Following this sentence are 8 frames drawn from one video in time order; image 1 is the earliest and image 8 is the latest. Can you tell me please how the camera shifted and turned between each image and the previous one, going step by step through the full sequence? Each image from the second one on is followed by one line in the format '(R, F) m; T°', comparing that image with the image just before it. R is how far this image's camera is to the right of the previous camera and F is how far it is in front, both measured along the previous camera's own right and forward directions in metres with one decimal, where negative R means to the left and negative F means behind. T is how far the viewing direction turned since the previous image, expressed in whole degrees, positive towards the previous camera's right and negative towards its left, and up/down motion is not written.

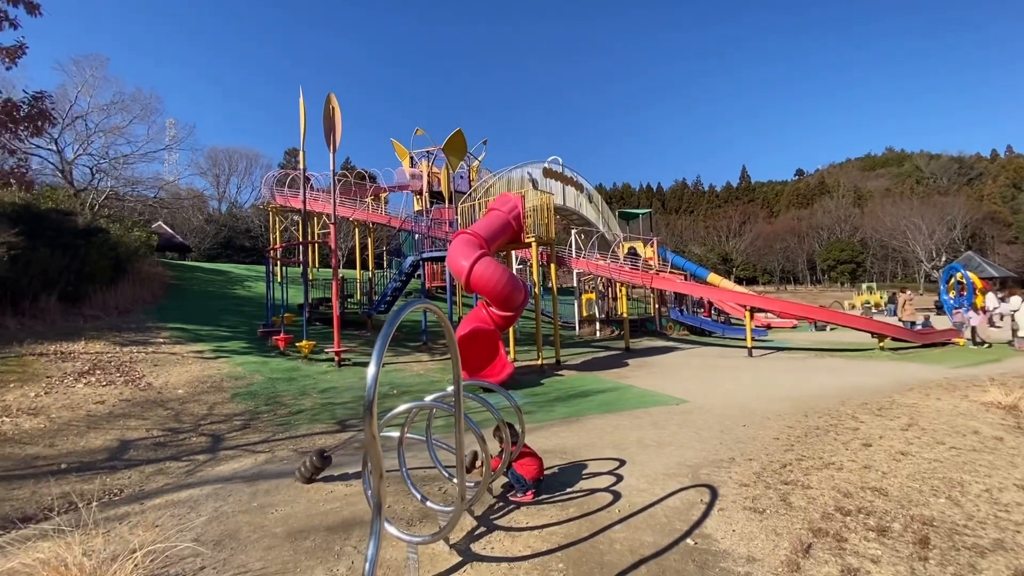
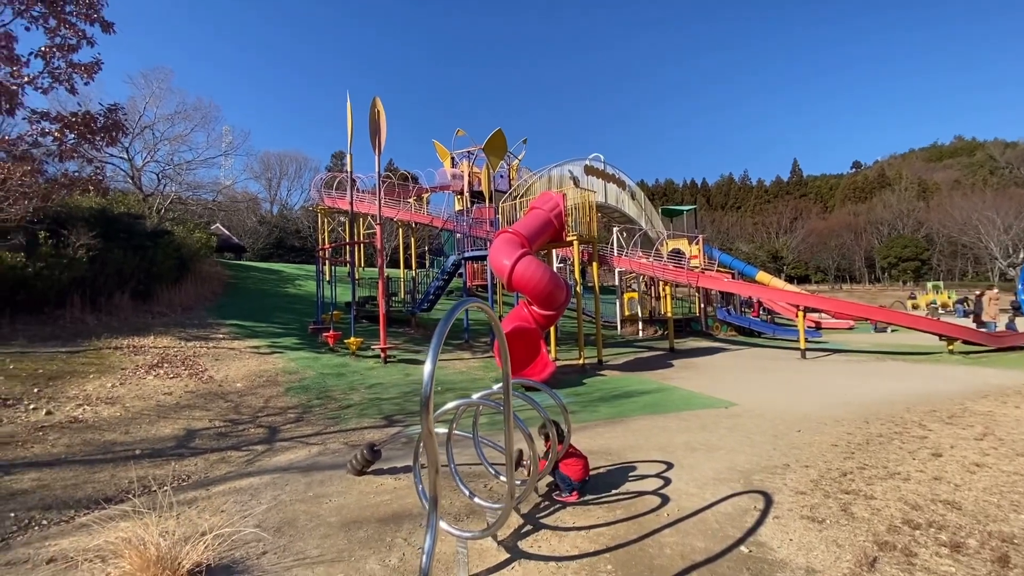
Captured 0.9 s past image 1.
(0.0, -0.1) m; -4°
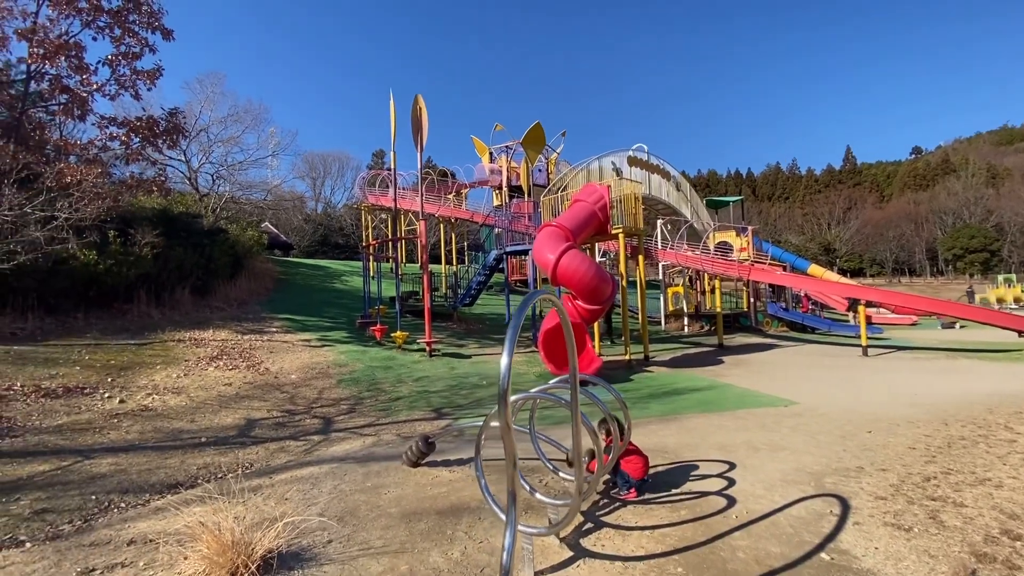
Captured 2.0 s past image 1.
(-0.1, 0.0) m; -4°
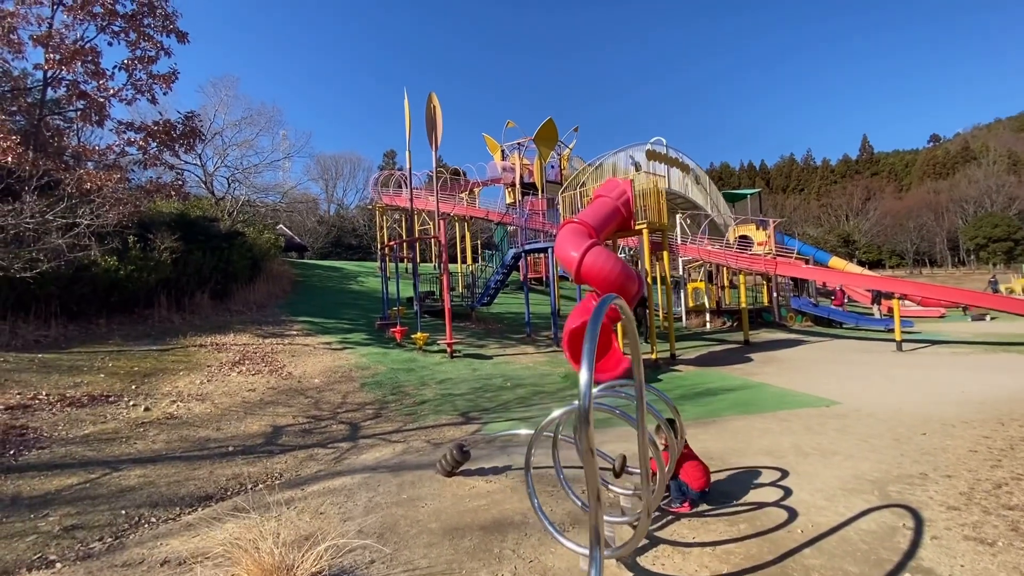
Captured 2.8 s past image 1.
(-0.2, +0.2) m; -1°
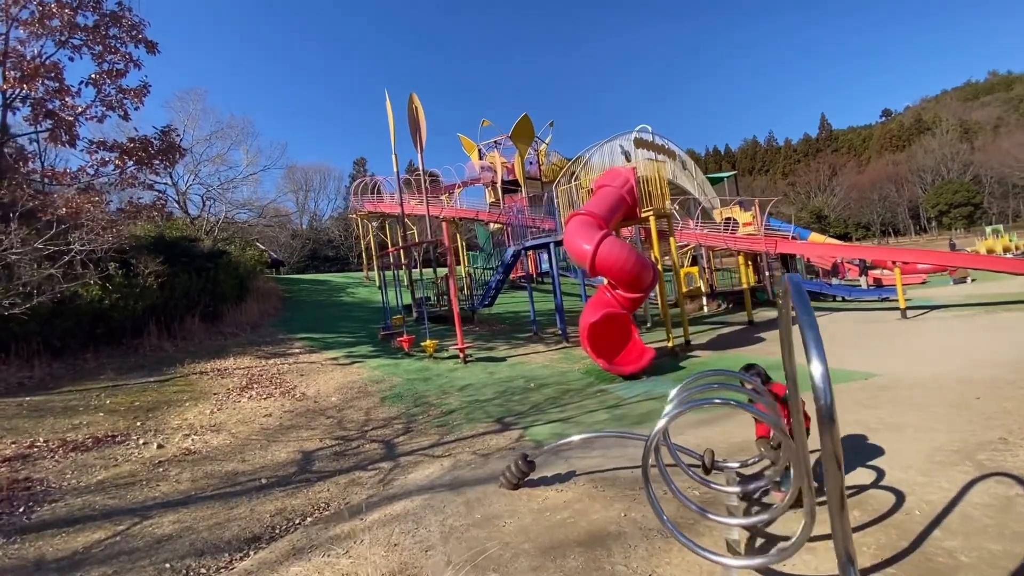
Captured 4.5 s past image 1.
(-0.8, +0.4) m; +3°
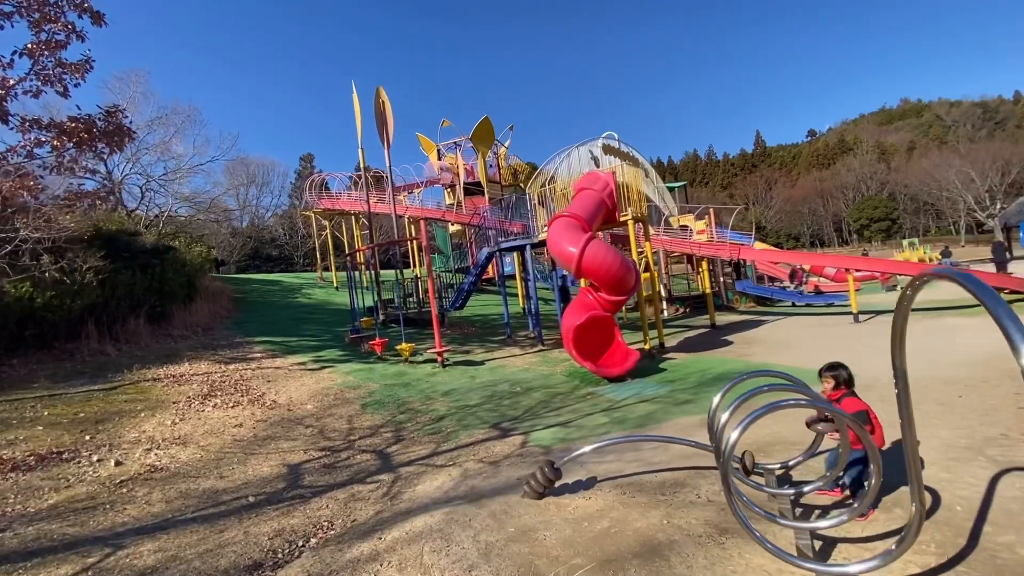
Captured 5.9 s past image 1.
(-0.7, +0.4) m; +6°
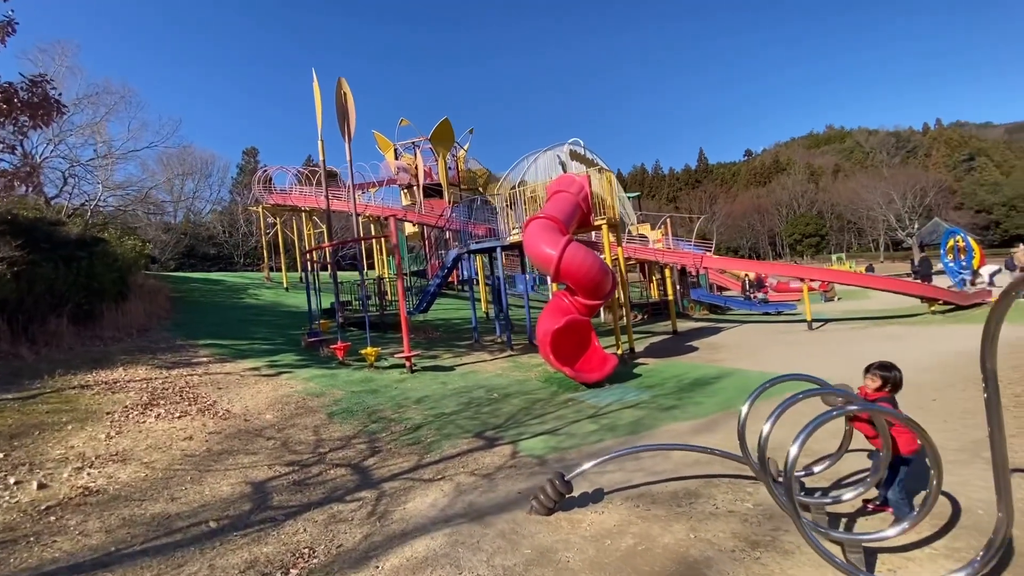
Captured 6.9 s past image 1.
(-0.5, +0.5) m; +6°
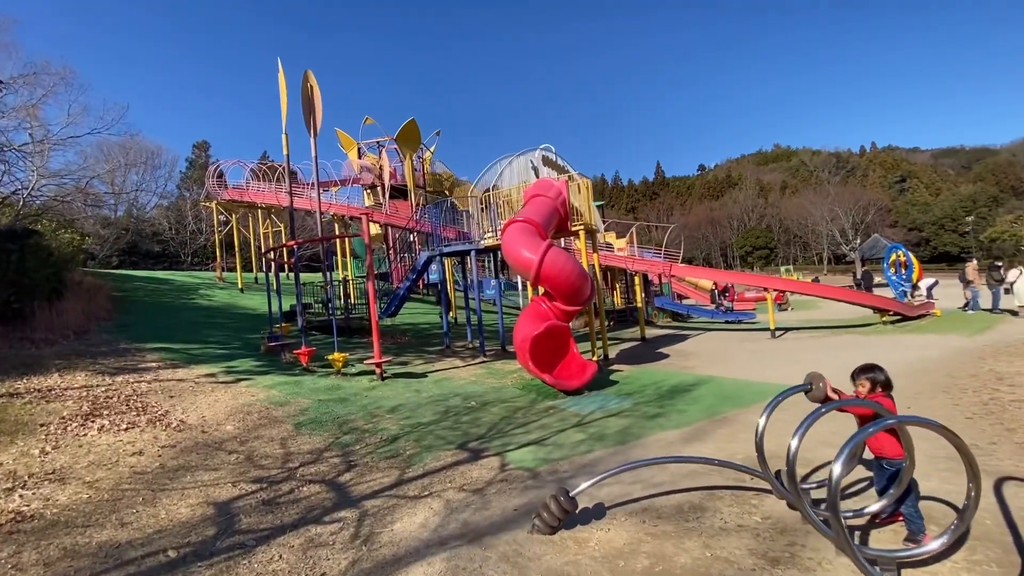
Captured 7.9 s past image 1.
(-0.3, +0.4) m; +5°
